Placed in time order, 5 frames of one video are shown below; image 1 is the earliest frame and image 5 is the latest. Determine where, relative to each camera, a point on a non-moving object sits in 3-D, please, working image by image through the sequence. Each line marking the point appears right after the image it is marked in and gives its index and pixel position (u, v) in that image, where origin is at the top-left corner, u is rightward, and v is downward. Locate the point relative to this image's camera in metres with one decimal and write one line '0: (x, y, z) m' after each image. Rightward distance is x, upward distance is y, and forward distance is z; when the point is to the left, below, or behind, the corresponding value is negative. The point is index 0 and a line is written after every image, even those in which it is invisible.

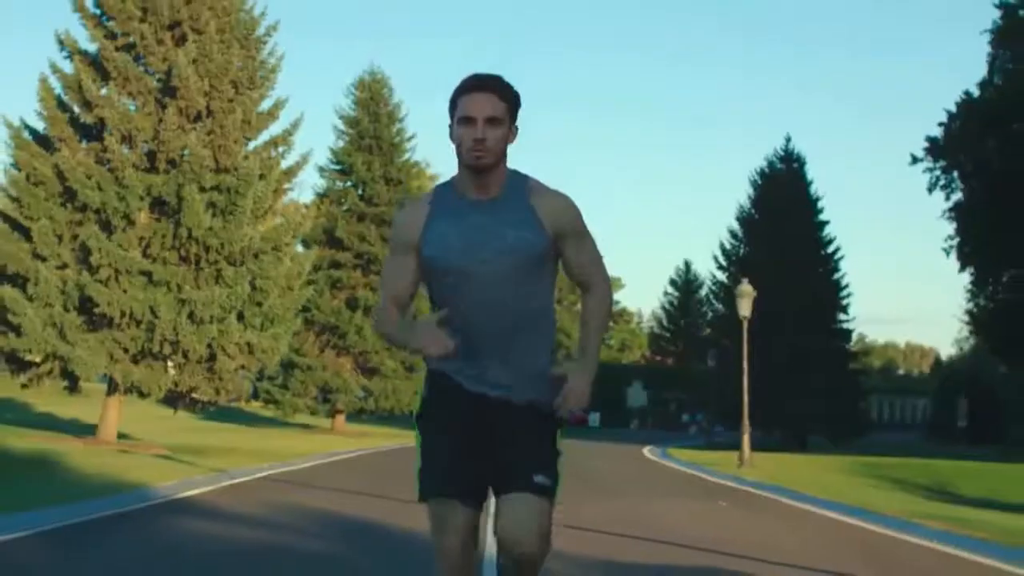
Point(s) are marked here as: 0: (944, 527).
0: (+5.1, -2.8, +17.2) m
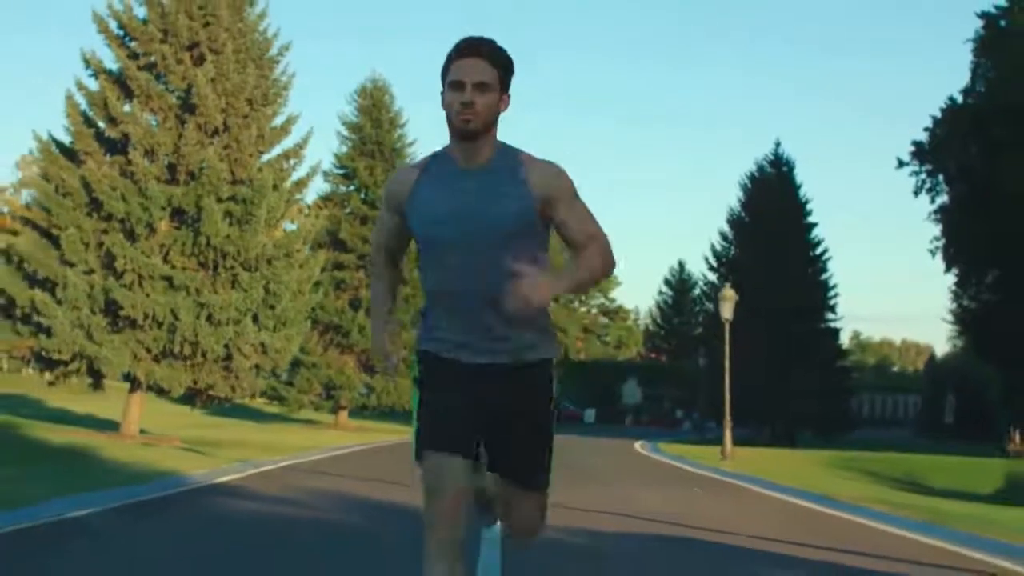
0: (+5.0, -2.9, +19.0) m
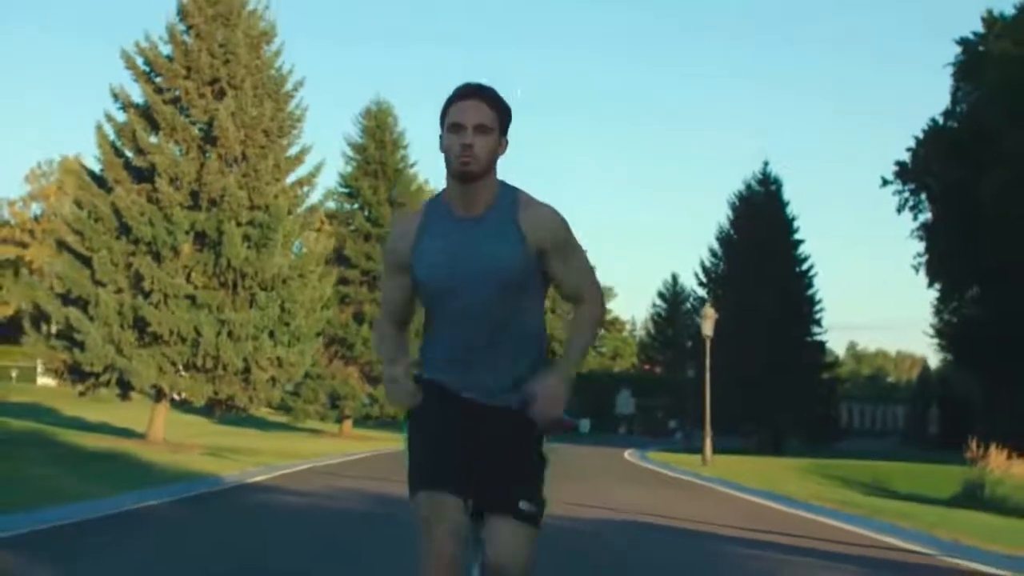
0: (+4.9, -3.2, +21.1) m
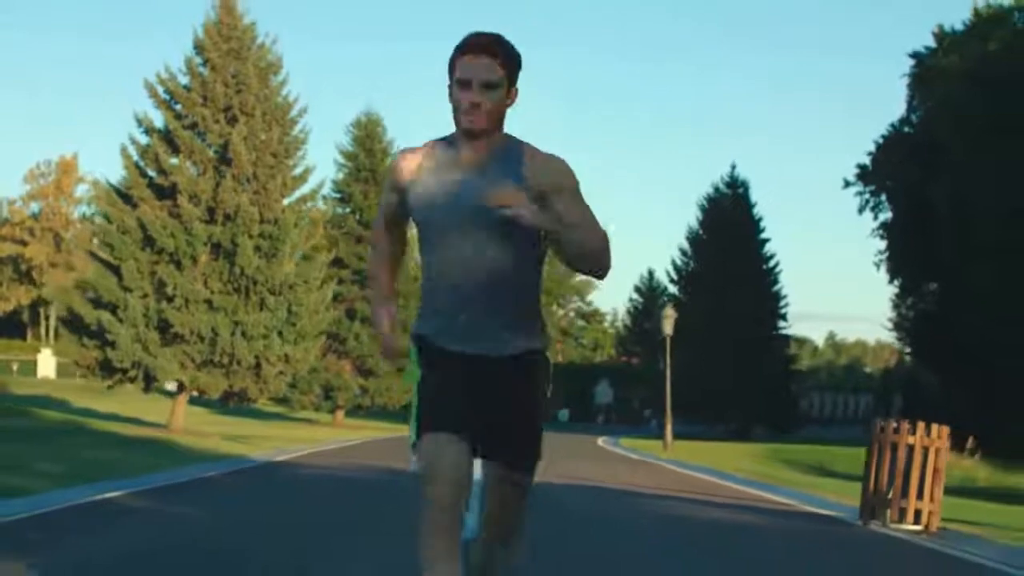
0: (+4.6, -3.4, +24.9) m
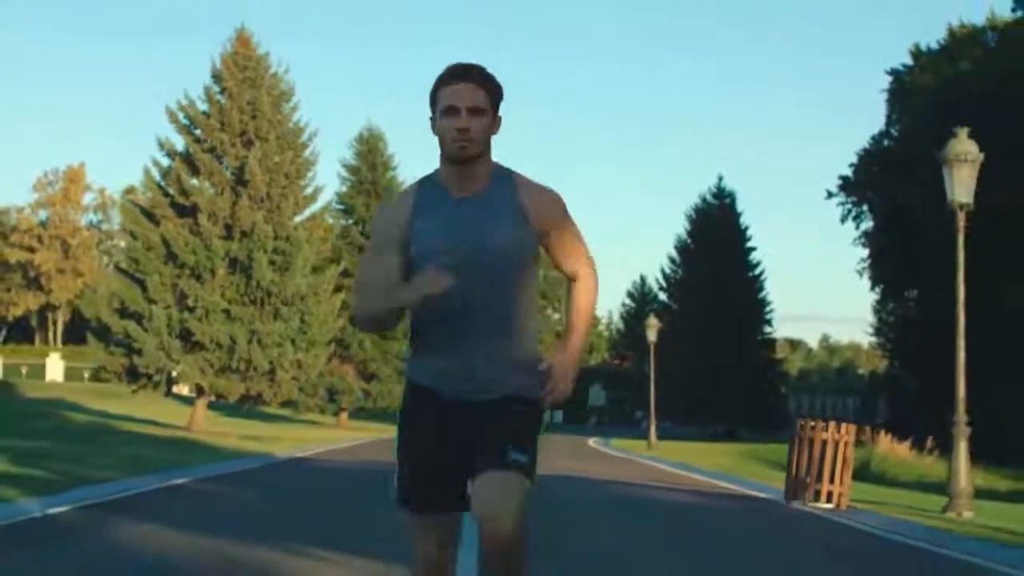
0: (+4.5, -3.6, +27.5) m
